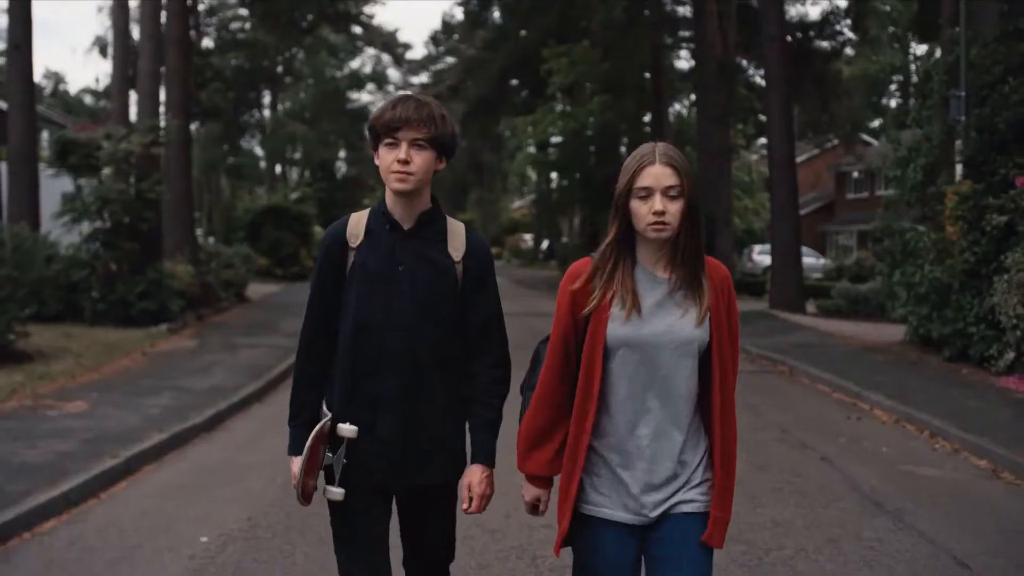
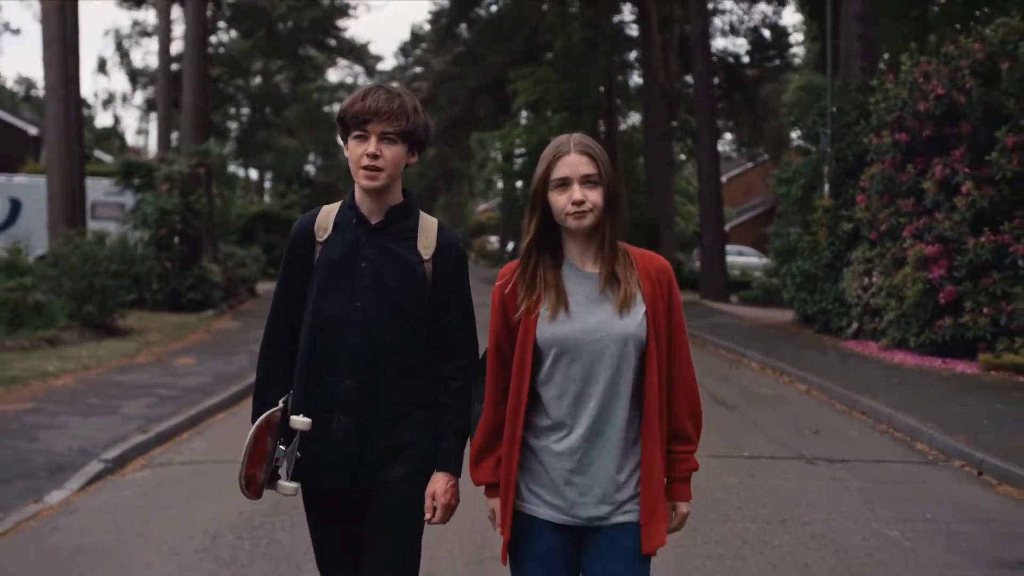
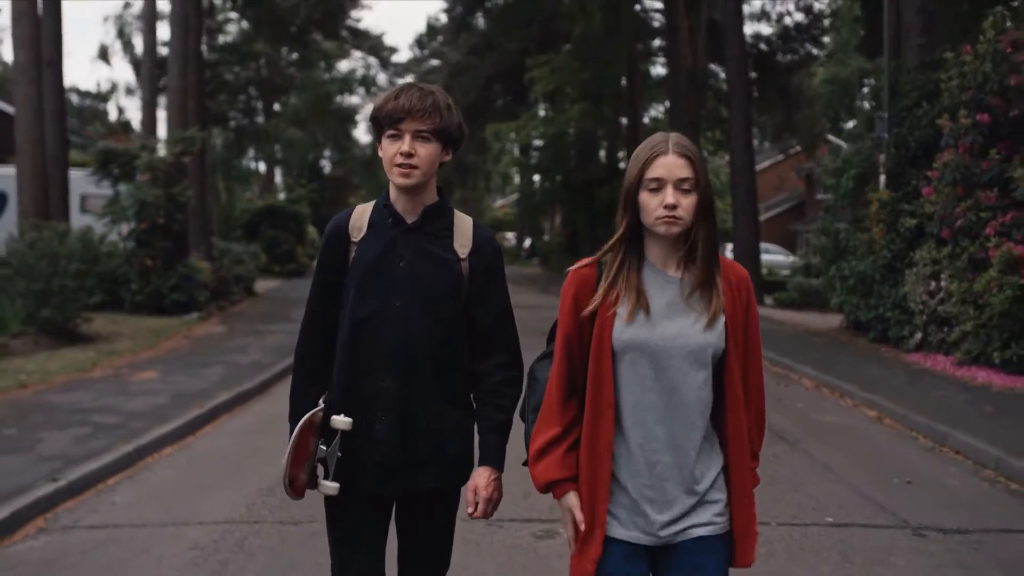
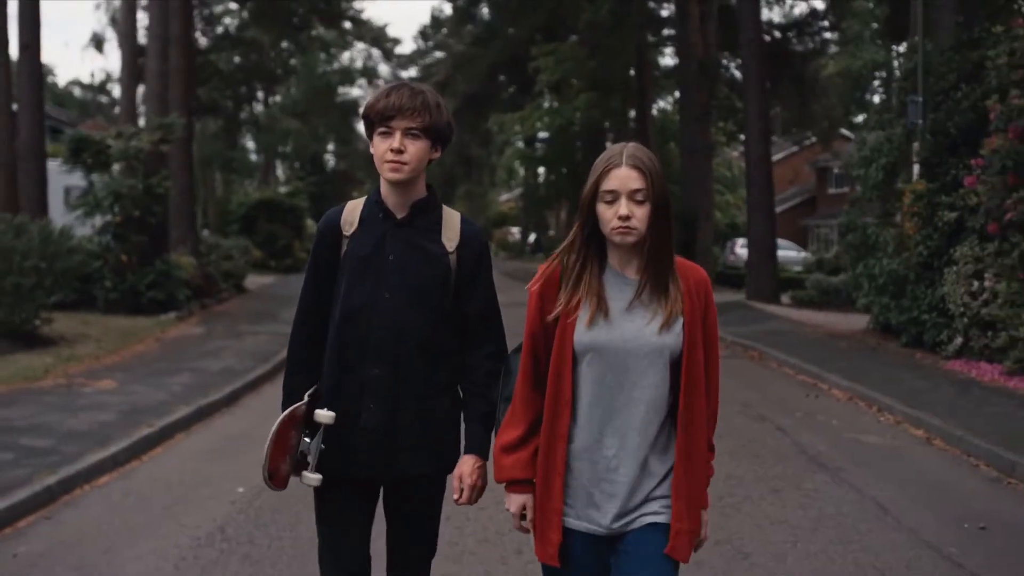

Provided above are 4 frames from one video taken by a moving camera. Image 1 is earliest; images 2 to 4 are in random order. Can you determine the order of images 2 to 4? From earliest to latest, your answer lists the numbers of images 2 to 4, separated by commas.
4, 3, 2
